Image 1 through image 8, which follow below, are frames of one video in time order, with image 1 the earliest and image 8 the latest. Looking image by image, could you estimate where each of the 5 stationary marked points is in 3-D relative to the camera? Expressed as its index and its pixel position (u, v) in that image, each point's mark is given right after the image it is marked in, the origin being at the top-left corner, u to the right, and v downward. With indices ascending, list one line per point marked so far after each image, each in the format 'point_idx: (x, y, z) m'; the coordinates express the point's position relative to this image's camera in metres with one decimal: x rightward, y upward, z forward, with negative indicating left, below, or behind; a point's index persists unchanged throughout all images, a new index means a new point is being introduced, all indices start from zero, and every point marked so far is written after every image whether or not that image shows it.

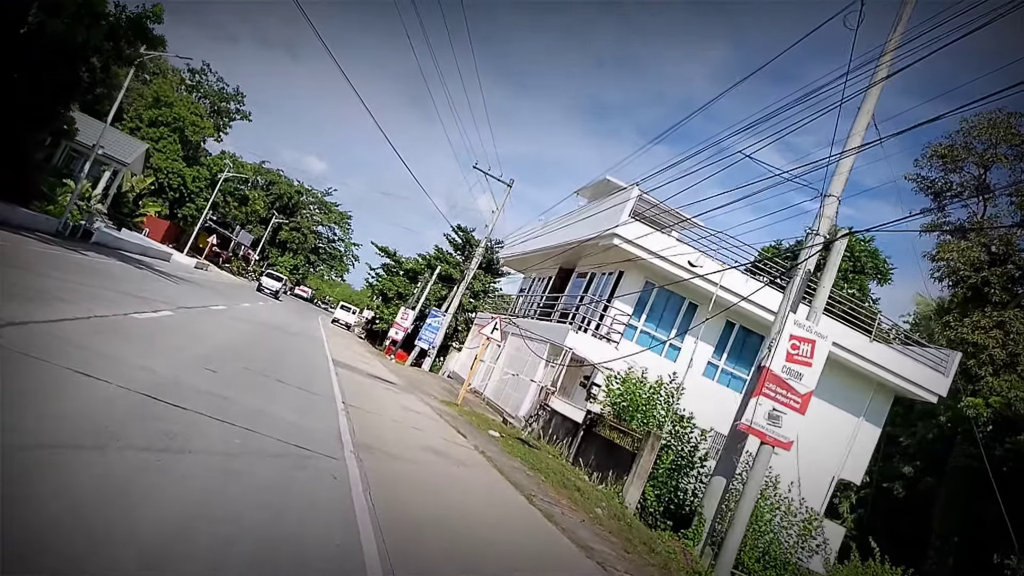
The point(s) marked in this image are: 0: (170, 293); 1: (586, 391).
0: (-9.2, -0.1, +18.5) m
1: (+2.1, -3.0, +20.1) m
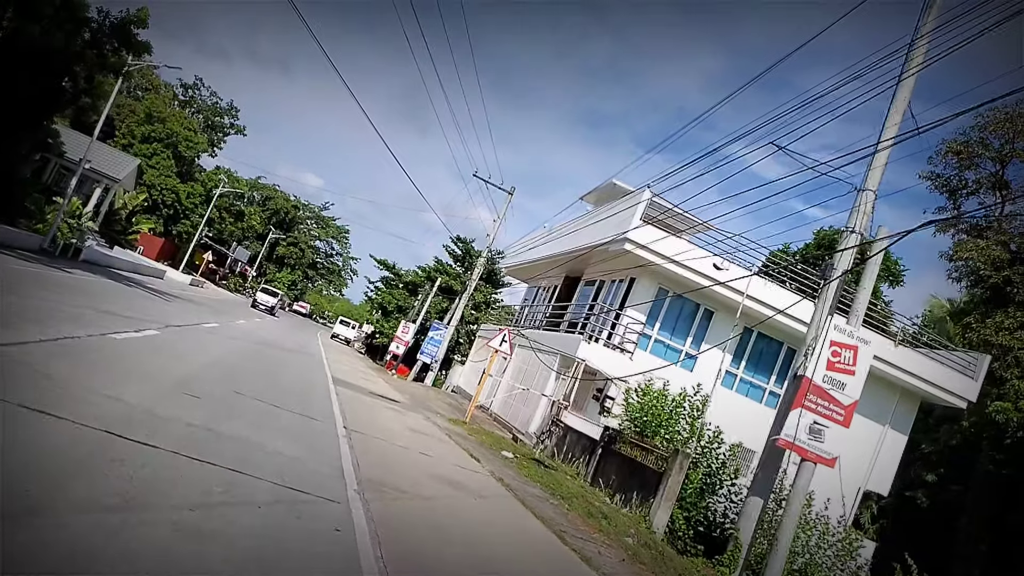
0: (-9.0, -0.6, +17.6) m
1: (+2.4, -3.3, +19.1) m
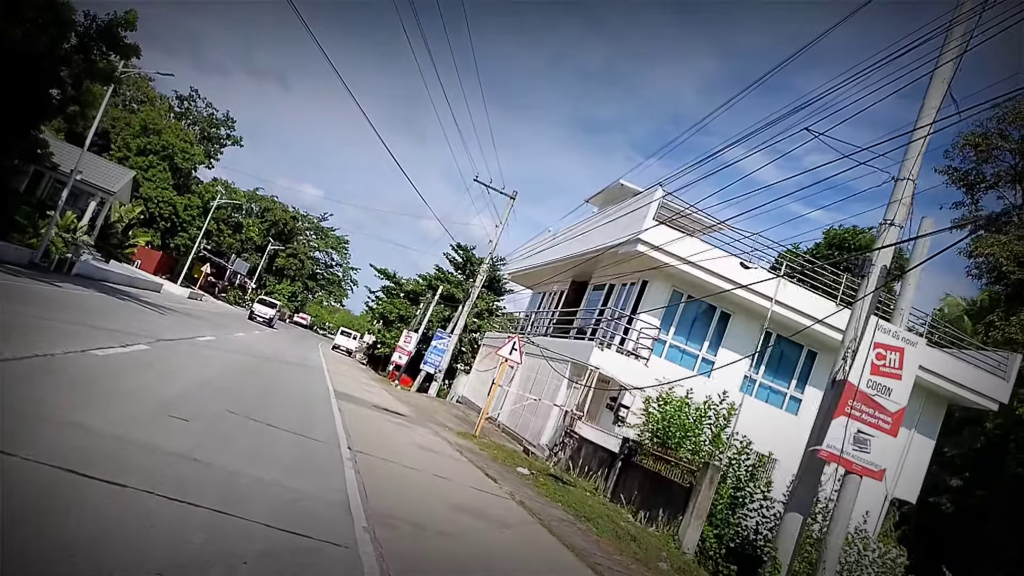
0: (-8.8, -0.9, +16.8) m
1: (+2.7, -3.4, +18.3) m
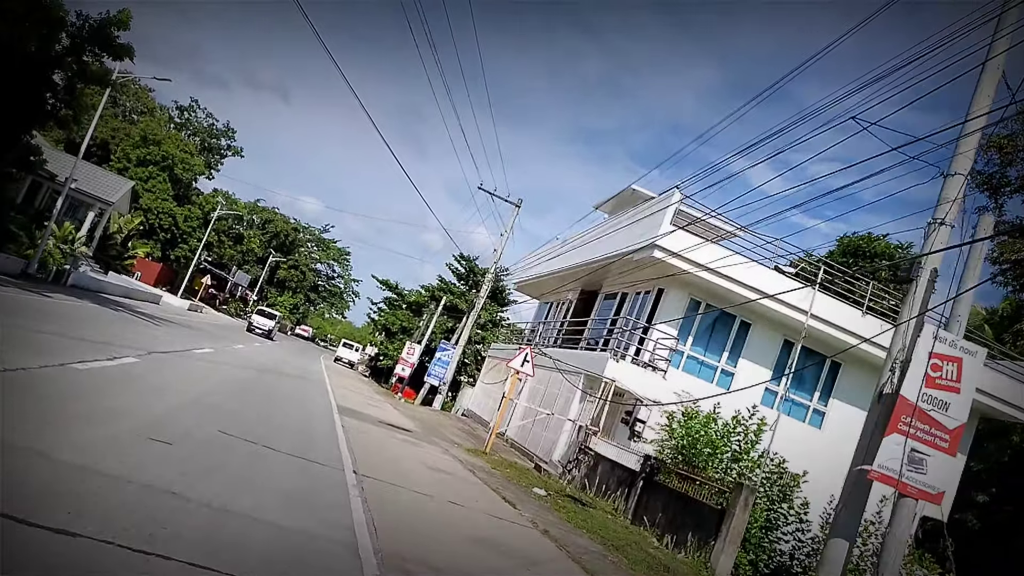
0: (-8.5, -1.1, +16.0) m
1: (+2.9, -3.6, +17.4) m
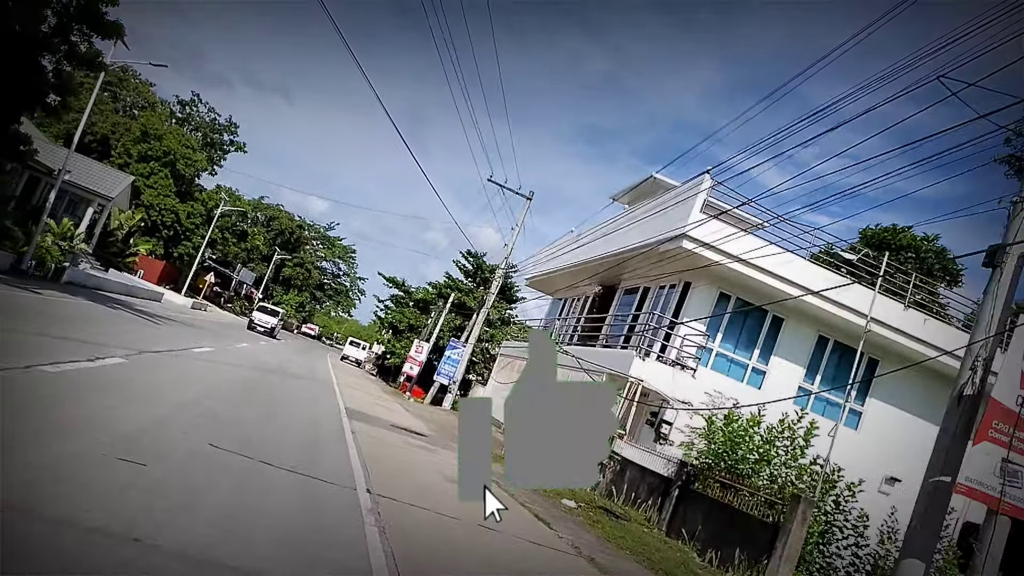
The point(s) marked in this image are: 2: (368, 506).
0: (-8.1, -1.0, +15.0) m
1: (+3.4, -3.4, +16.3) m
2: (-1.4, -2.1, +6.7) m
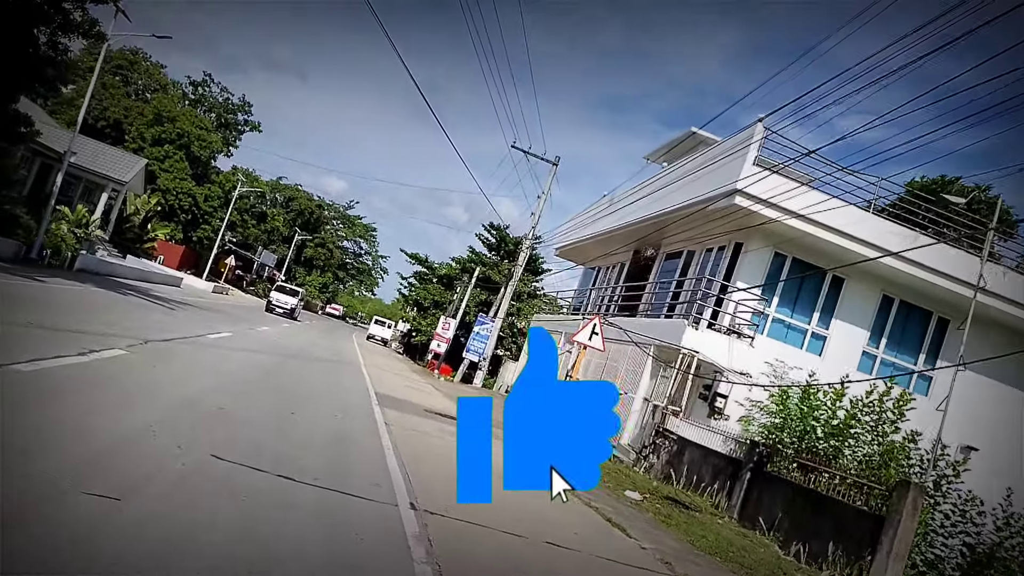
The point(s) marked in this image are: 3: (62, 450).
0: (-7.3, -0.7, +14.0) m
1: (+4.3, -2.6, +15.0) m
2: (-0.8, -1.8, +5.5) m
3: (-3.3, -1.2, +5.1) m
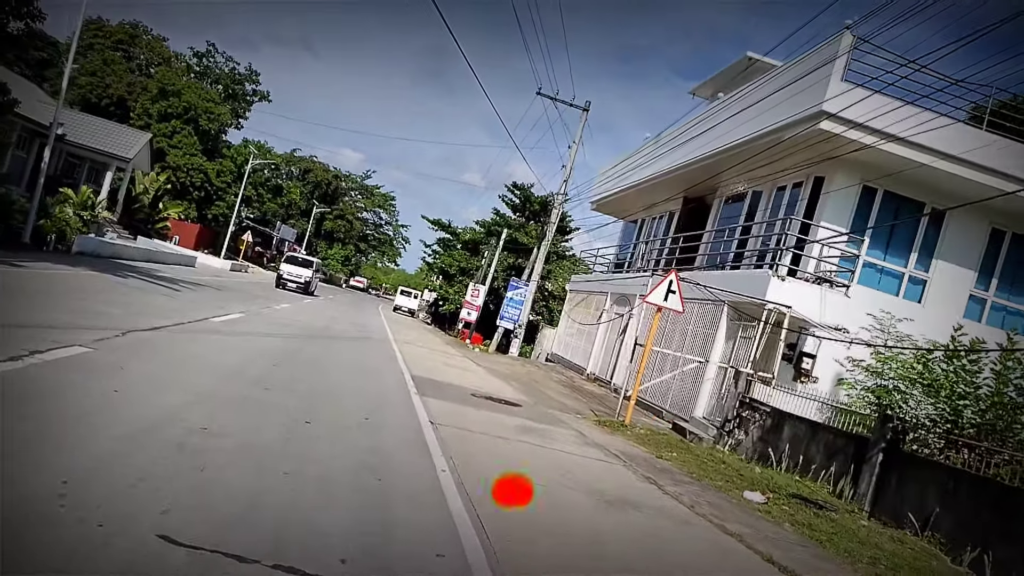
0: (-6.3, -0.3, +12.1) m
1: (+5.4, -1.5, +12.9) m
2: (-0.1, -1.5, +3.4) m
3: (-2.6, -1.1, +3.1) m
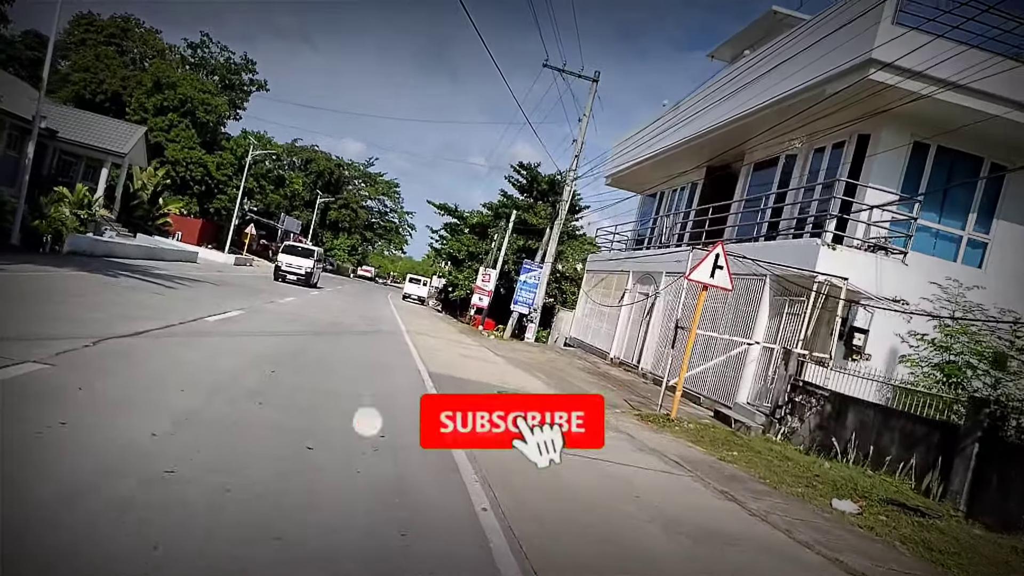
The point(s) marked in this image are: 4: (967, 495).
0: (-5.9, -0.3, +11.0) m
1: (+5.8, -1.0, +11.7) m
2: (+0.2, -1.5, +2.3) m
3: (-2.3, -1.1, +2.0) m
4: (+4.9, -2.2, +7.4) m
